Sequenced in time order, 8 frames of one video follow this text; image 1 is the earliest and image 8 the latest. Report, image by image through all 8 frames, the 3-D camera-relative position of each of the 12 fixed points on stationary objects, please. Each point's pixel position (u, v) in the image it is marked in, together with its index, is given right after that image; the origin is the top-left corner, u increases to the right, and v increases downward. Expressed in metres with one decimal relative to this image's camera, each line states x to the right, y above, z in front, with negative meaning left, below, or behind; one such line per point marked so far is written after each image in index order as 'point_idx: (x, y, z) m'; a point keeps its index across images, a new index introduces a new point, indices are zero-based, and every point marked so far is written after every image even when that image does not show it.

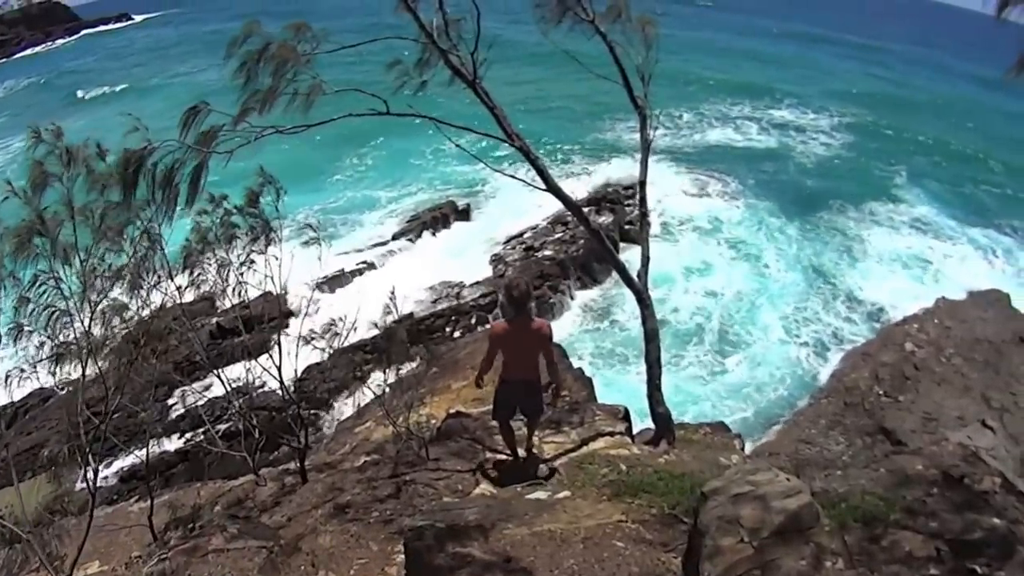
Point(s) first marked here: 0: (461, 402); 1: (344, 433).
0: (-0.7, -1.4, +10.6) m
1: (-2.3, -2.0, +11.7) m
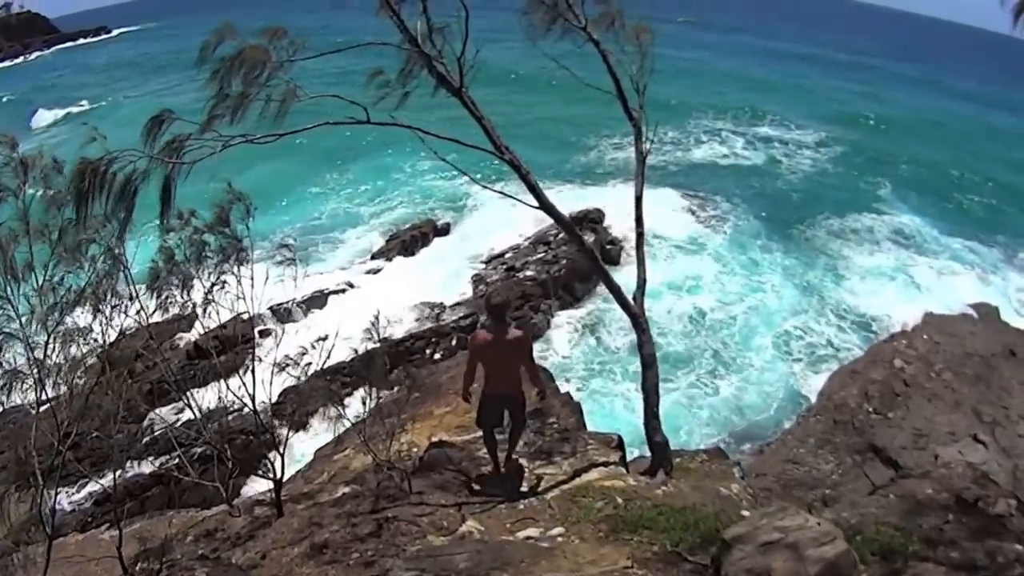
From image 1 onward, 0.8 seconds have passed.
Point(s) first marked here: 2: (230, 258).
0: (-0.8, -1.7, +10.2) m
1: (-2.5, -2.3, +11.1) m
2: (-2.9, +0.3, +8.6) m
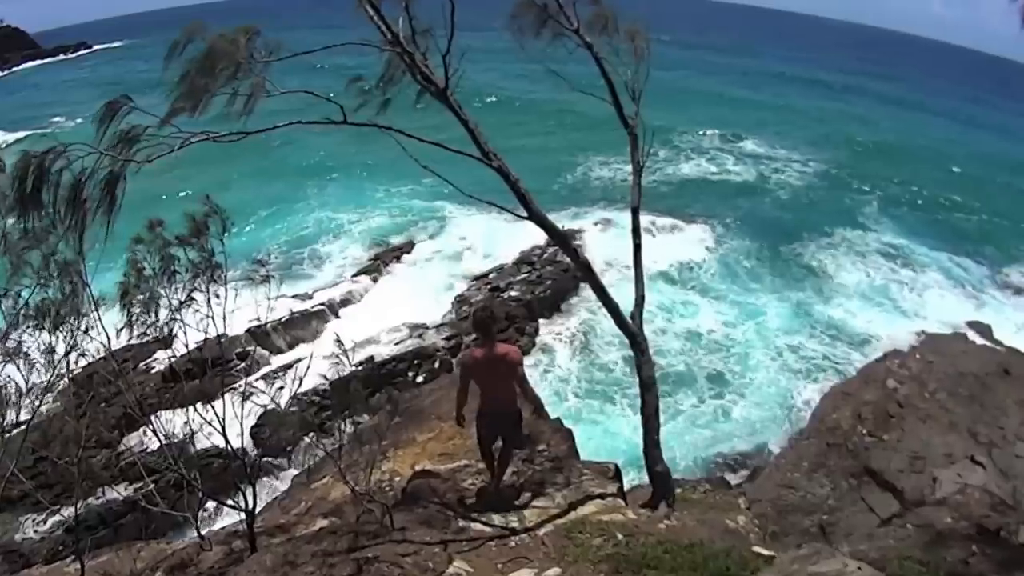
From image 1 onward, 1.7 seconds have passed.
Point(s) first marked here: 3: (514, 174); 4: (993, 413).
0: (-1.0, -1.9, +9.6) m
1: (-2.6, -2.5, +10.6) m
2: (-3.0, +0.1, +8.1) m
3: (0.0, +0.9, +6.7) m
4: (+8.0, -2.1, +14.3) m
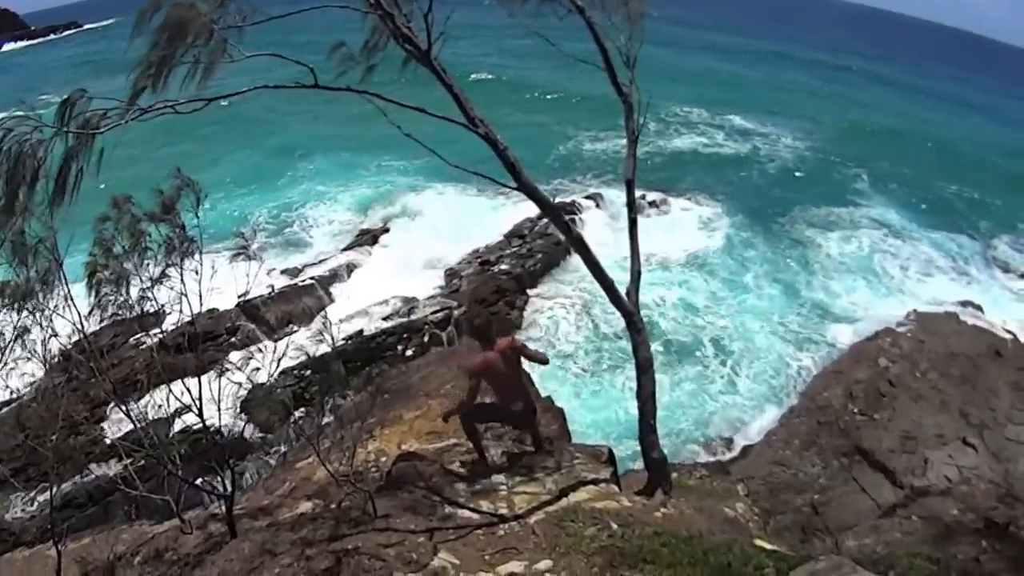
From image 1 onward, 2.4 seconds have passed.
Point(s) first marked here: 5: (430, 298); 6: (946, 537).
0: (-1.1, -1.6, +9.3) m
1: (-2.8, -2.2, +10.3) m
2: (-3.0, +0.4, +7.7) m
3: (0.0, +1.1, +6.3) m
4: (+7.8, -1.8, +14.1) m
5: (-1.5, -0.2, +15.3) m
6: (+3.0, -1.7, +6.0) m
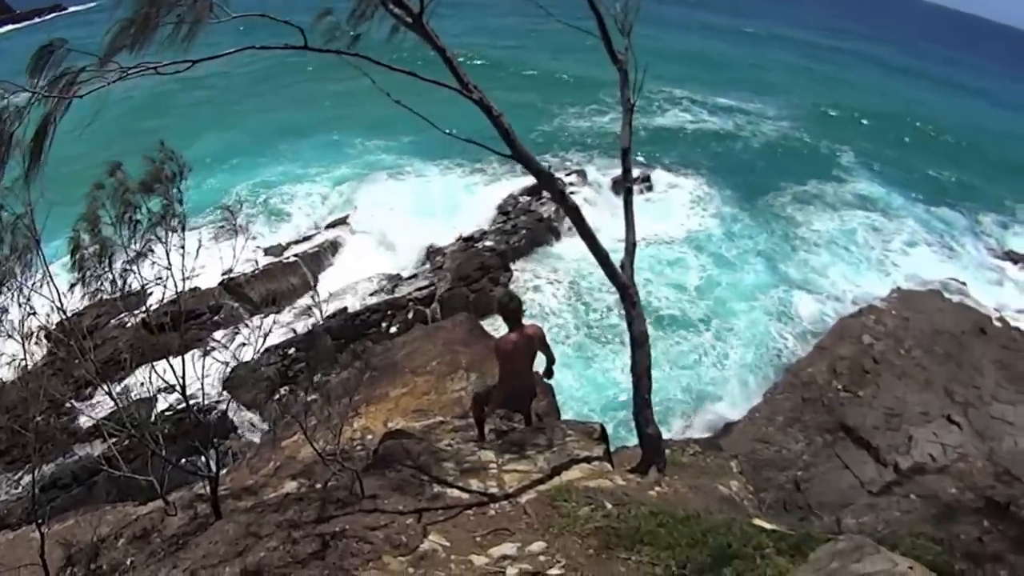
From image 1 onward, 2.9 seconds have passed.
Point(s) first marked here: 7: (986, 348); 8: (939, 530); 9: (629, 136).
0: (-1.2, -1.4, +9.2) m
1: (-2.9, -1.9, +10.1) m
2: (-3.1, +0.6, +7.5) m
3: (-0.1, +1.3, +6.1) m
4: (+7.6, -1.4, +14.1) m
5: (-1.7, +0.2, +15.1) m
6: (+3.0, -1.5, +5.9) m
7: (+8.4, -1.1, +15.0) m
8: (+2.8, -1.6, +5.6) m
9: (+0.9, +1.2, +6.5) m
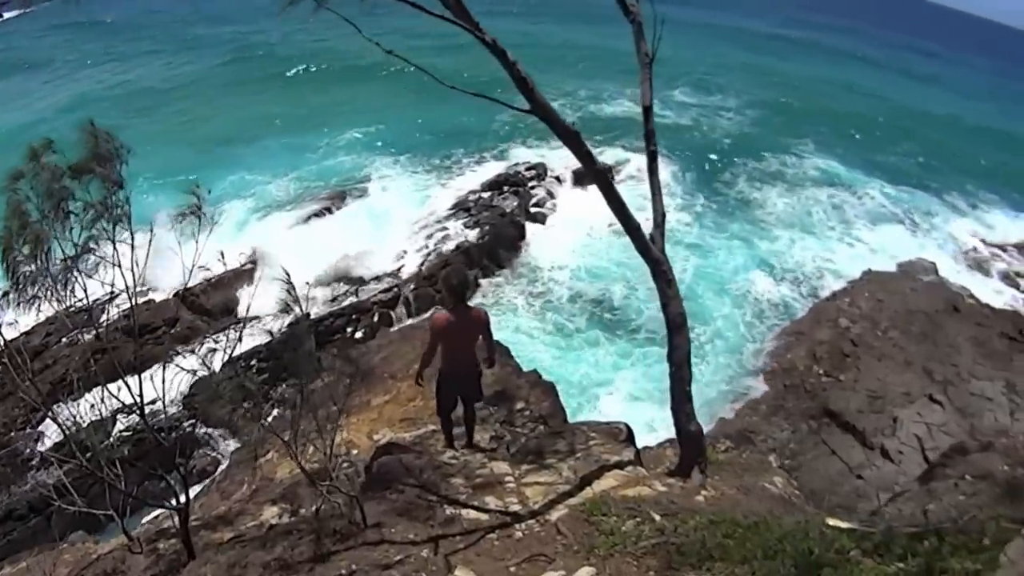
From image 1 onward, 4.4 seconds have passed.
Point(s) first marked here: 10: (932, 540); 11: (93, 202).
0: (-1.2, -1.4, +8.3) m
1: (-2.9, -2.0, +9.1) m
2: (-3.2, +0.5, +6.5) m
3: (-0.1, +1.3, +5.3) m
4: (+7.3, -0.9, +13.7) m
5: (-2.2, +0.2, +14.2) m
6: (+3.1, -1.3, +5.2) m
7: (+8.0, -0.5, +14.7) m
8: (+2.9, -1.3, +5.0) m
9: (+0.9, +1.3, +5.8) m
10: (+2.1, -1.3, +4.3) m
11: (-3.2, +0.6, +6.5) m
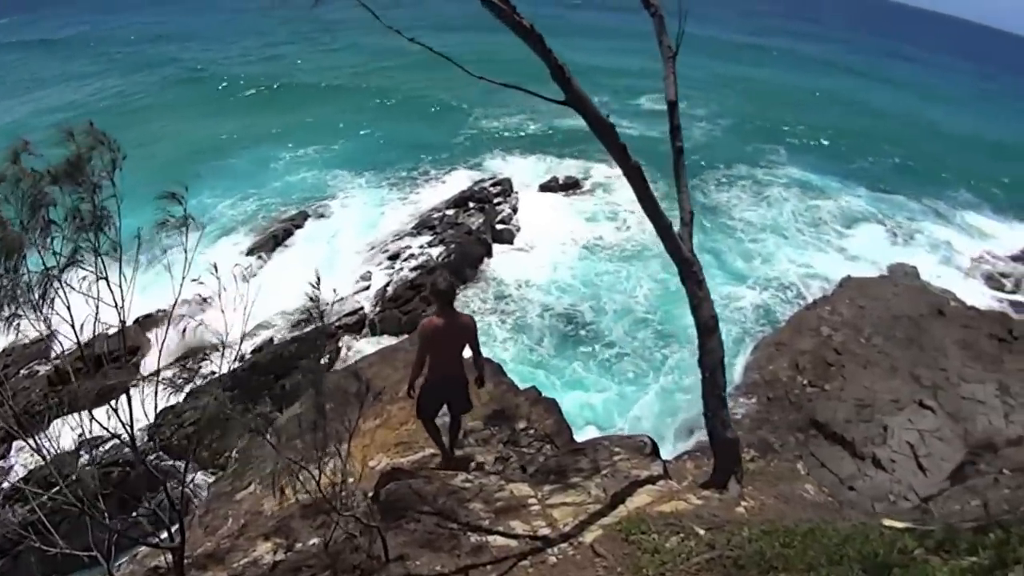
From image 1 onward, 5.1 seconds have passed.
0: (-1.2, -1.6, +7.9) m
1: (-2.9, -2.3, +8.7) m
2: (-3.1, +0.3, +6.1) m
3: (-0.1, +1.3, +5.1) m
4: (+7.1, -0.9, +13.6) m
5: (-2.4, -0.3, +13.9) m
6: (+3.3, -1.2, +5.0) m
7: (+7.8, -0.6, +14.7) m
8: (+3.1, -1.2, +4.8) m
9: (+0.9, +1.3, +5.6) m
10: (+2.3, -1.2, +4.1) m
11: (-3.2, +0.3, +6.1) m
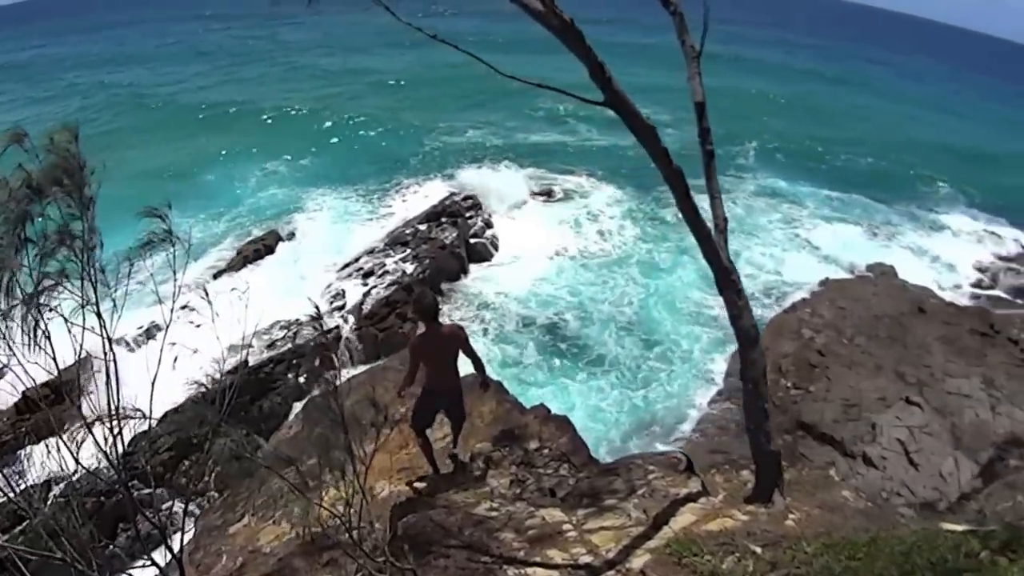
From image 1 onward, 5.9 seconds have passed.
0: (-1.1, -1.8, +7.6) m
1: (-2.8, -2.6, +8.3) m
2: (-3.0, 0.0, +5.8) m
3: (0.0, +1.2, +4.8) m
4: (+6.9, -0.9, +13.7) m
5: (-2.6, -0.7, +13.5) m
6: (+3.5, -1.1, +4.9) m
7: (+7.5, -0.5, +14.7) m
8: (+3.3, -1.2, +4.6) m
9: (+1.0, +1.2, +5.4) m
10: (+2.6, -1.2, +3.9) m
11: (-3.1, +0.1, +5.7) m
